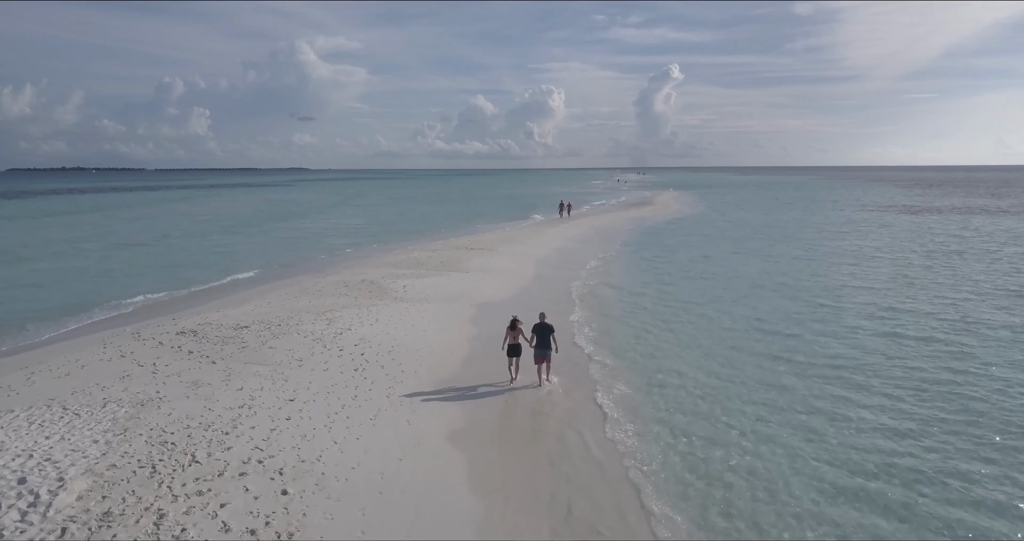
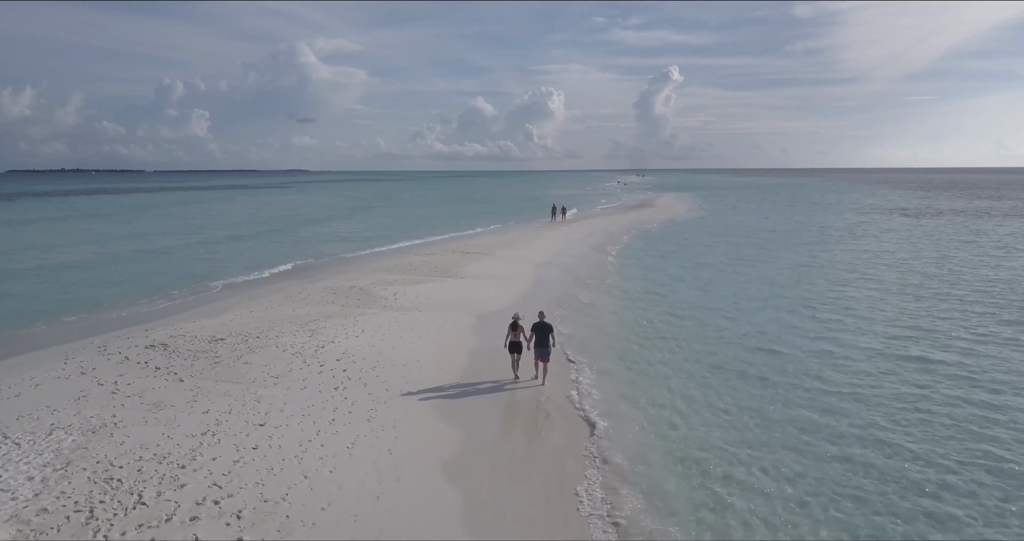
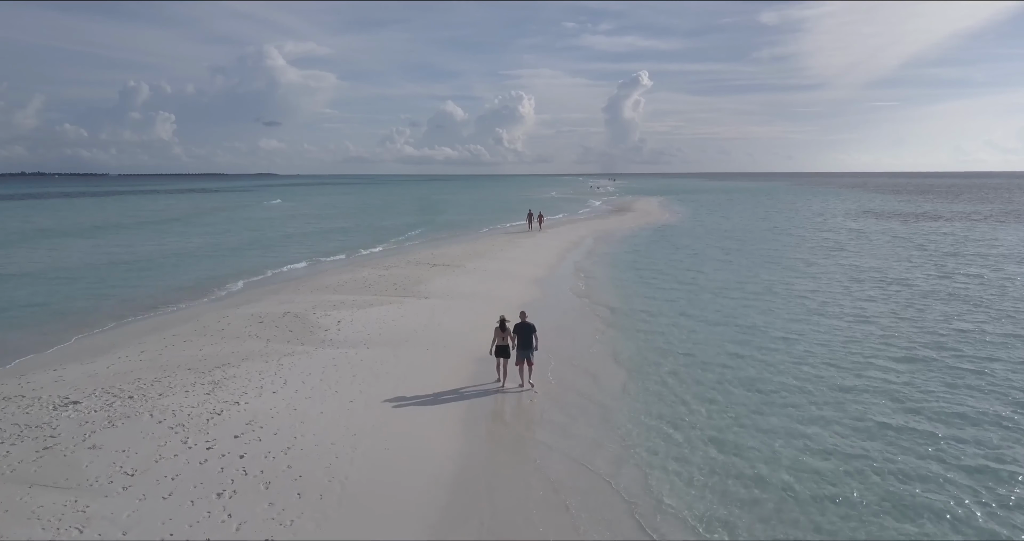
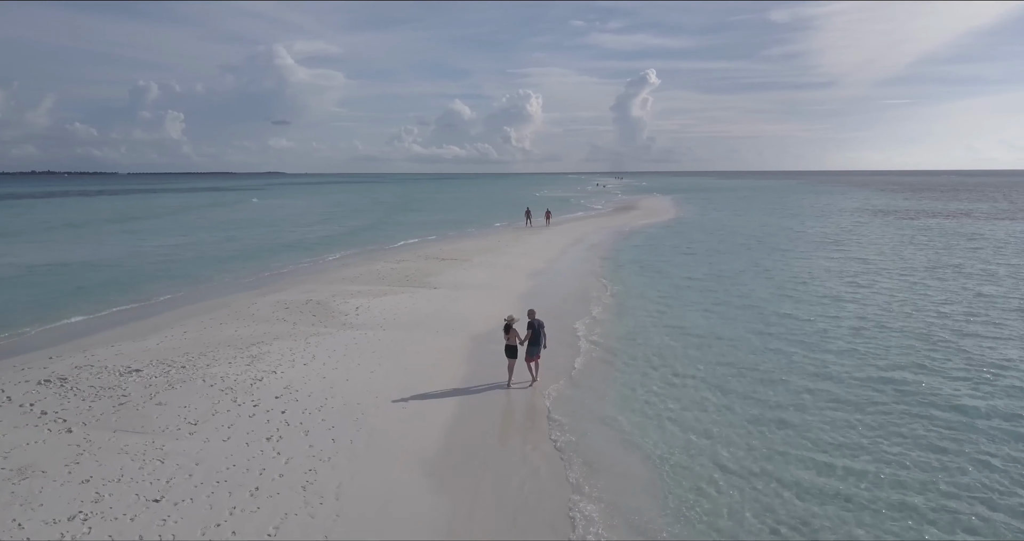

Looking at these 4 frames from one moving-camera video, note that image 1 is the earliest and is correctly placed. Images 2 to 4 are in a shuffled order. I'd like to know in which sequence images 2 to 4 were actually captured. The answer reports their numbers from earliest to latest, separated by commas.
2, 4, 3
